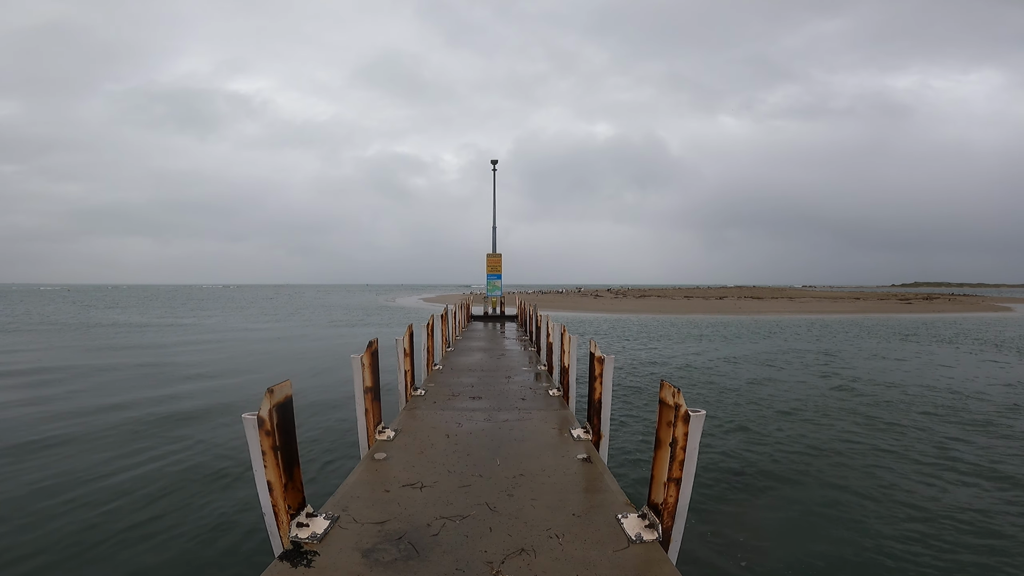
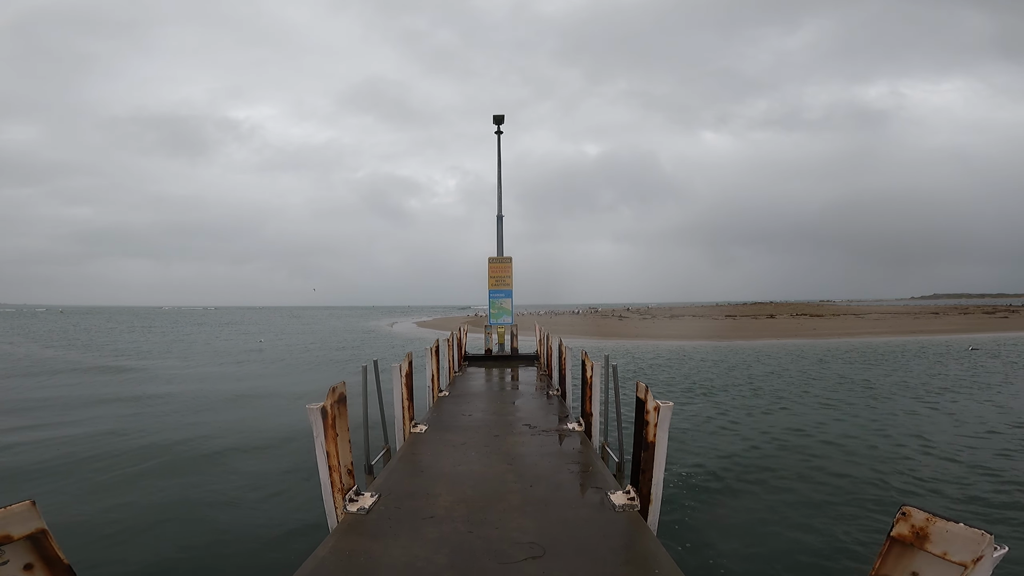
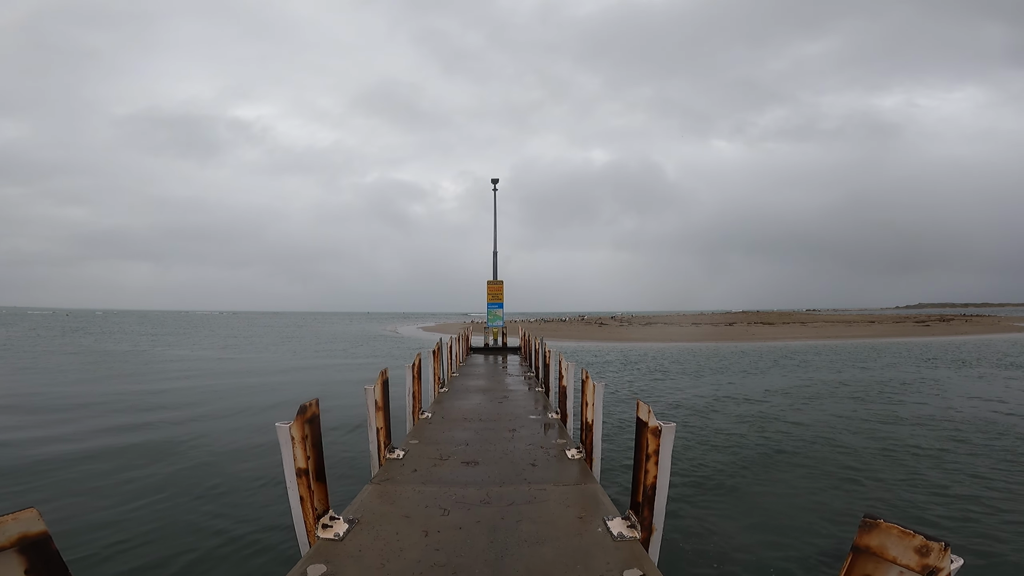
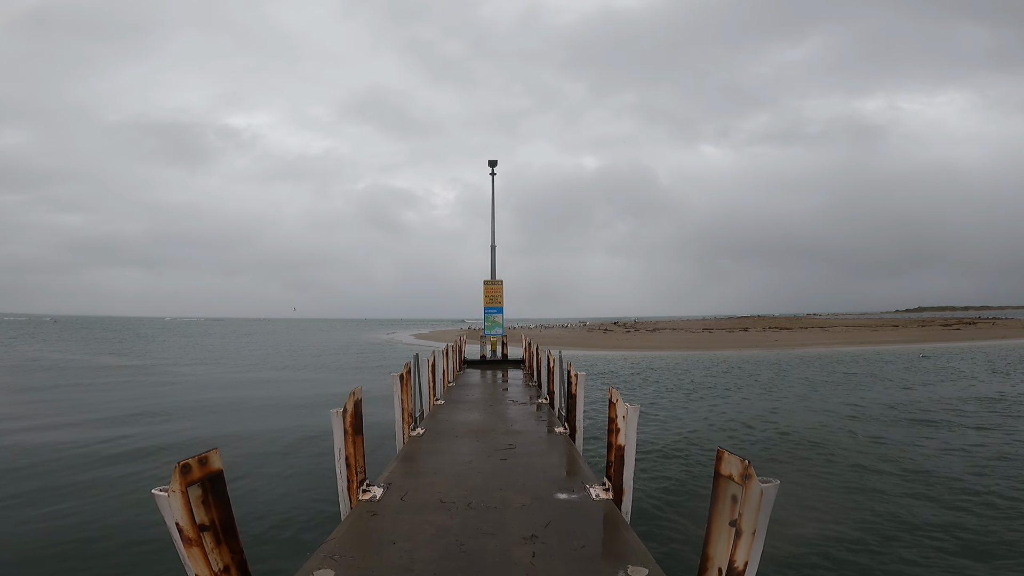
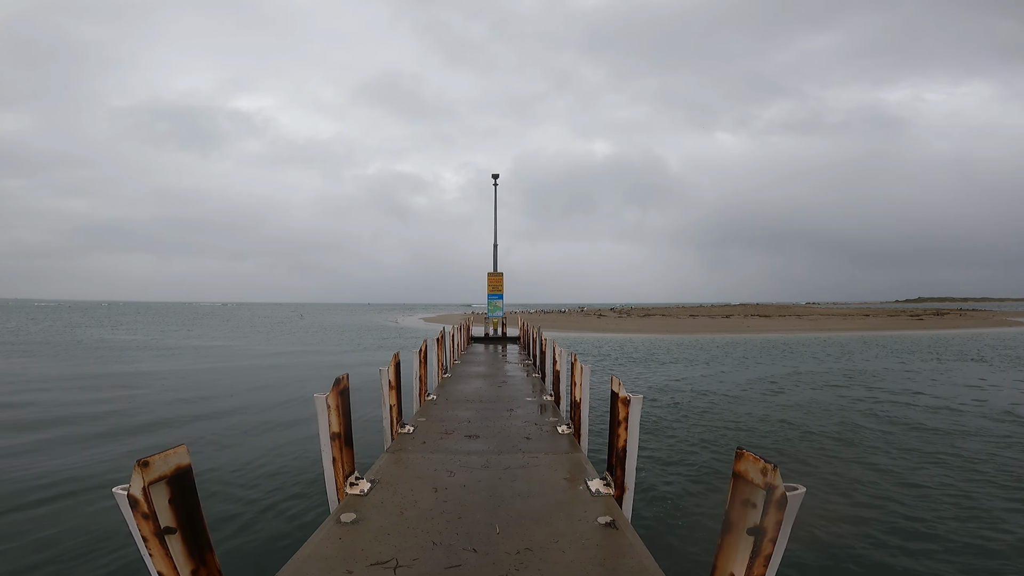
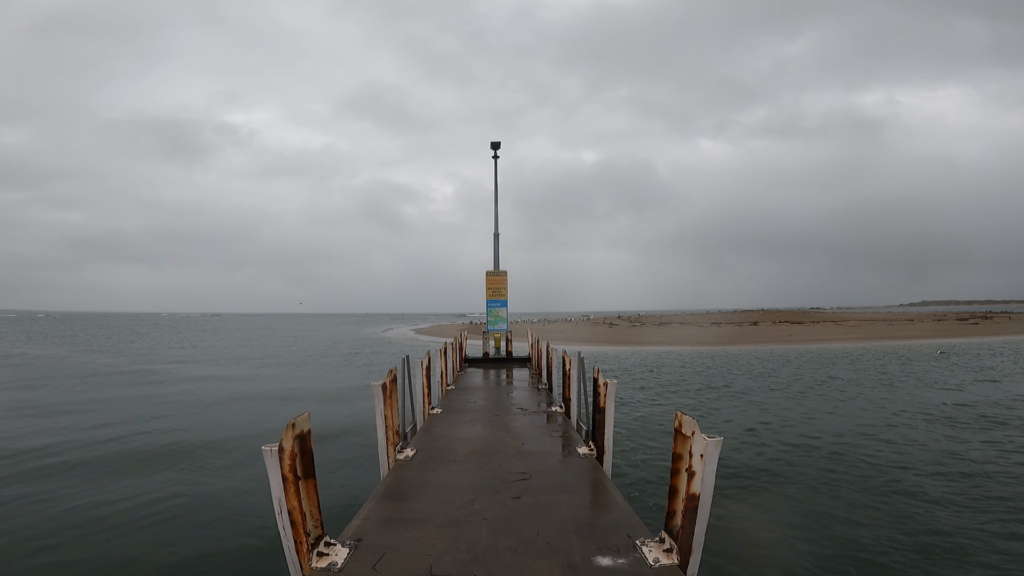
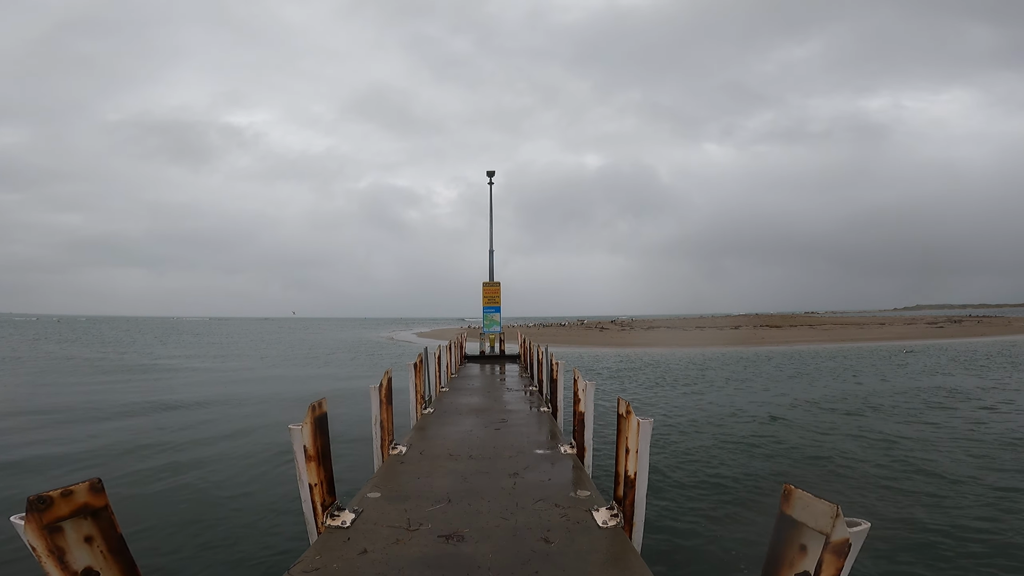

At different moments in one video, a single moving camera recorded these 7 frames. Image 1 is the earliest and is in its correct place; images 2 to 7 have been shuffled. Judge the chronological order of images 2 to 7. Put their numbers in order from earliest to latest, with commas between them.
5, 3, 7, 4, 6, 2
